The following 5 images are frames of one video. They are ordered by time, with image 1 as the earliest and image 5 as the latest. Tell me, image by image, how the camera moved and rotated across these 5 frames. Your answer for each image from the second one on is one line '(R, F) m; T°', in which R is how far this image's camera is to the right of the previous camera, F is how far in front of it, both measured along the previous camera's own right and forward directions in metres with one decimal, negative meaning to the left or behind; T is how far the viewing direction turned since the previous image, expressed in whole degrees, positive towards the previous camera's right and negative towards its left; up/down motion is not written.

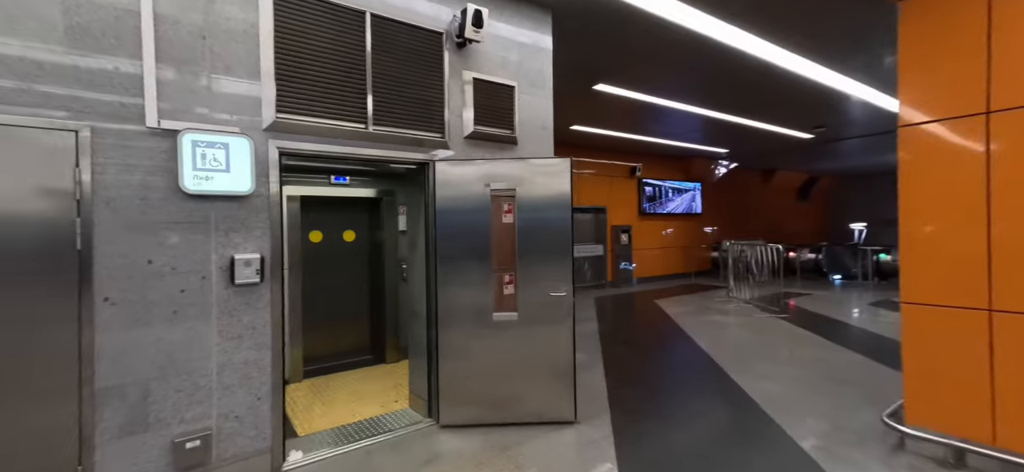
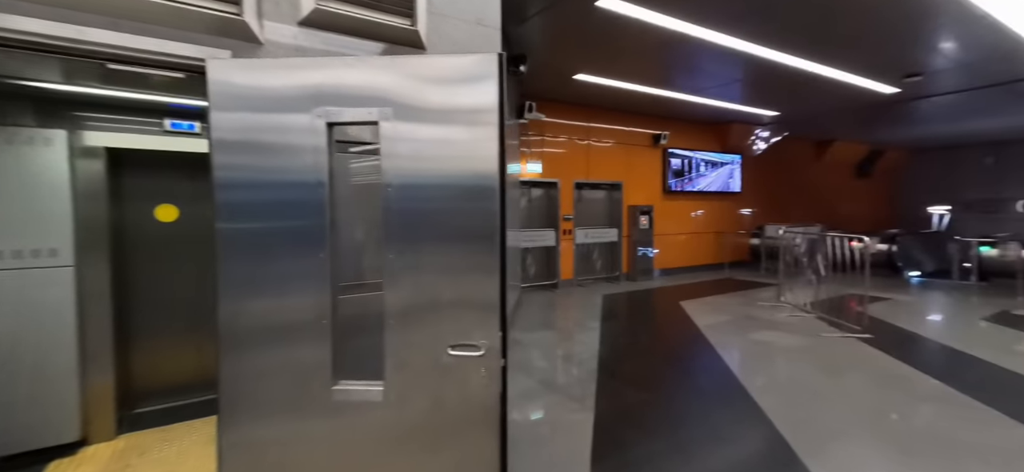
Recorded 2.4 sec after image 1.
(+0.5, +1.7) m; -3°
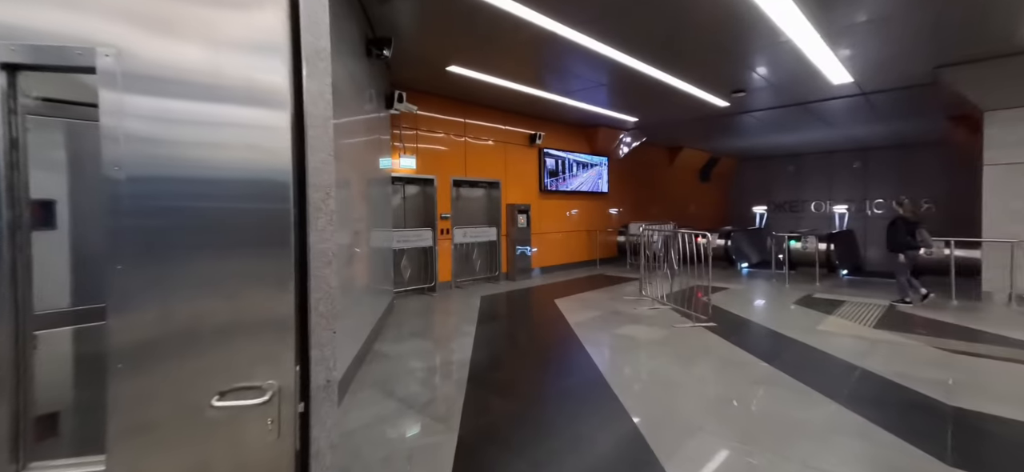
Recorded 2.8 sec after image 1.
(+0.2, +0.3) m; +15°
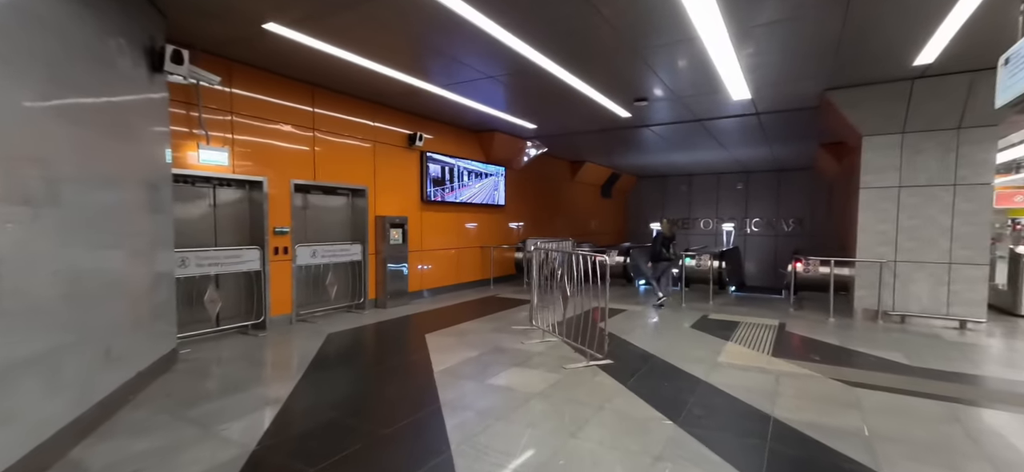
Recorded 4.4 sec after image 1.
(+0.6, +1.1) m; +12°
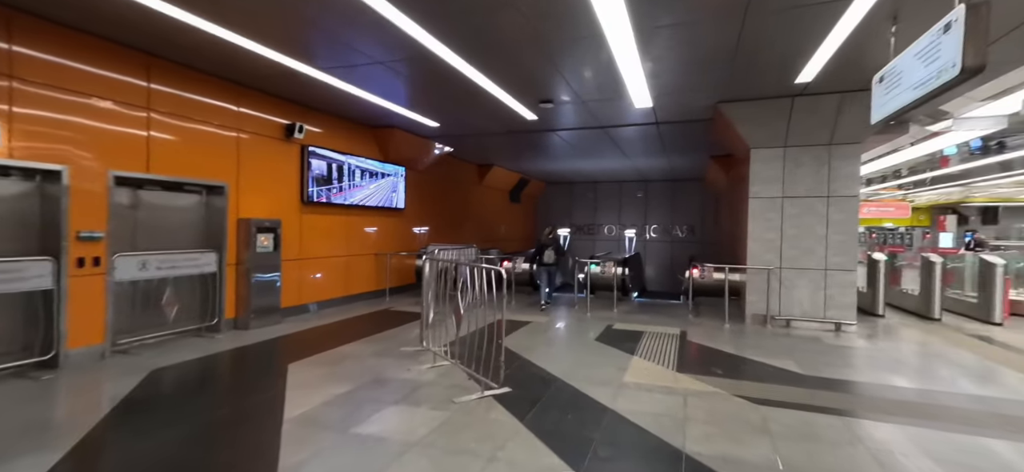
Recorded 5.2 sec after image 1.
(+0.3, +0.6) m; +12°
